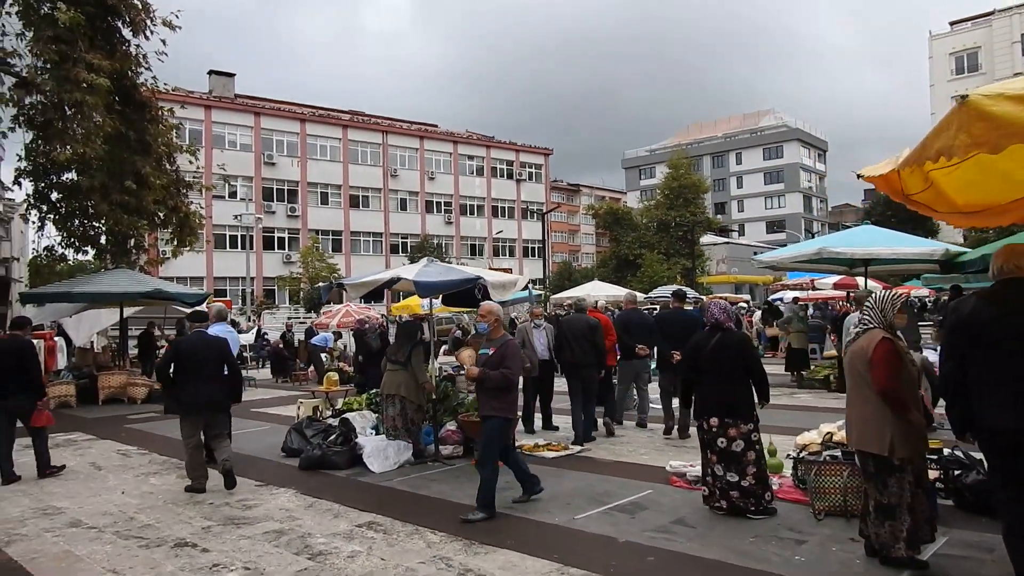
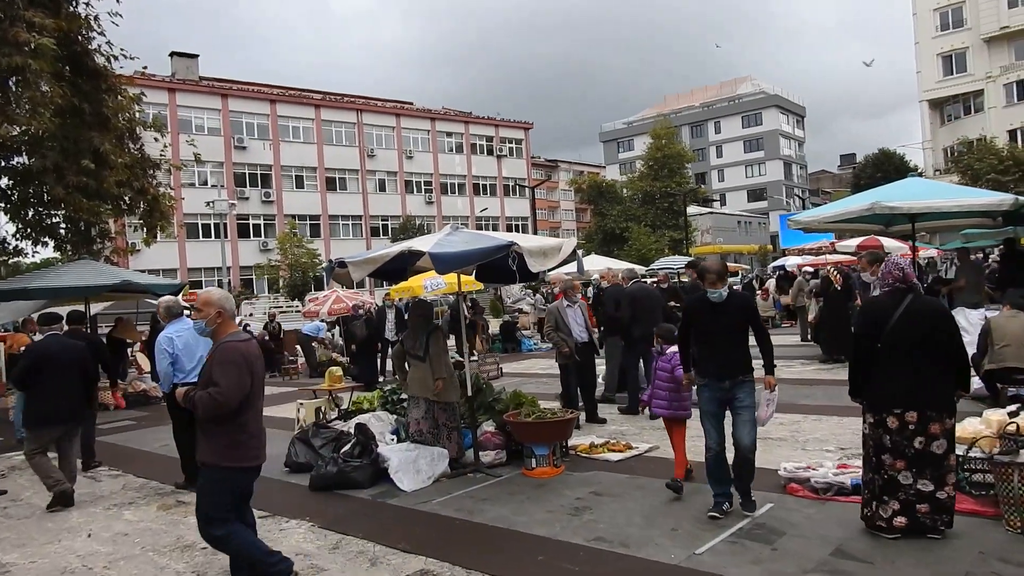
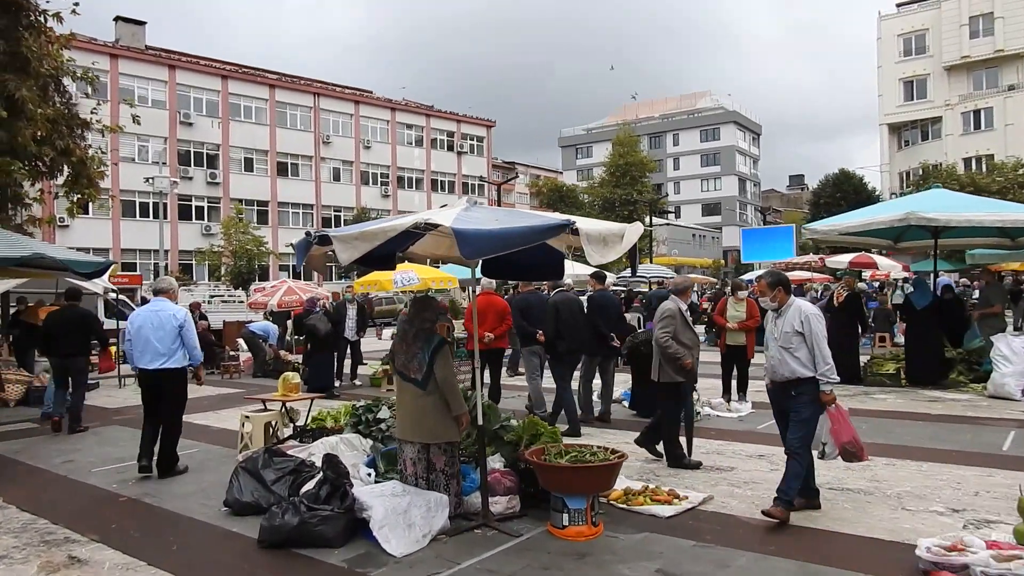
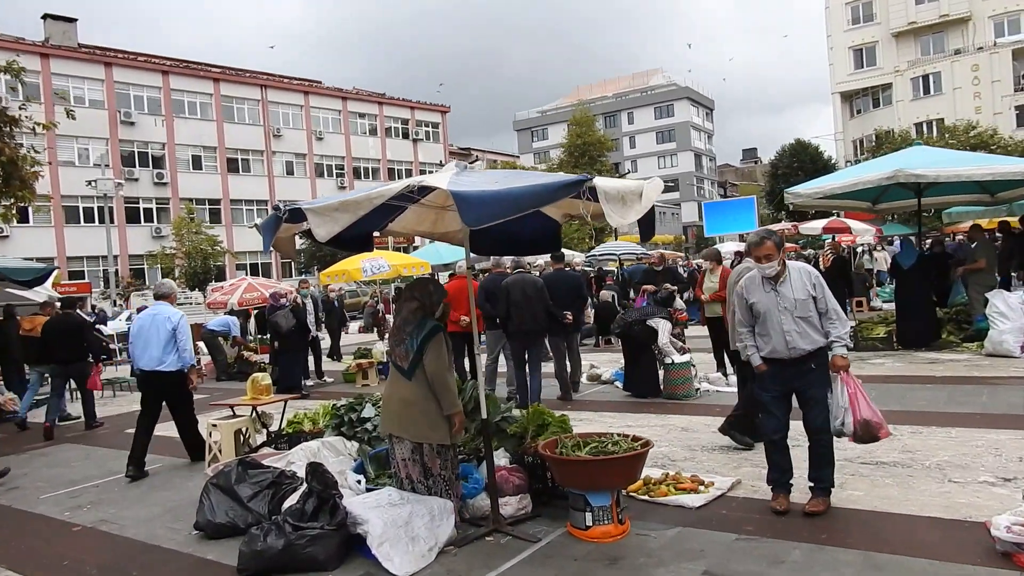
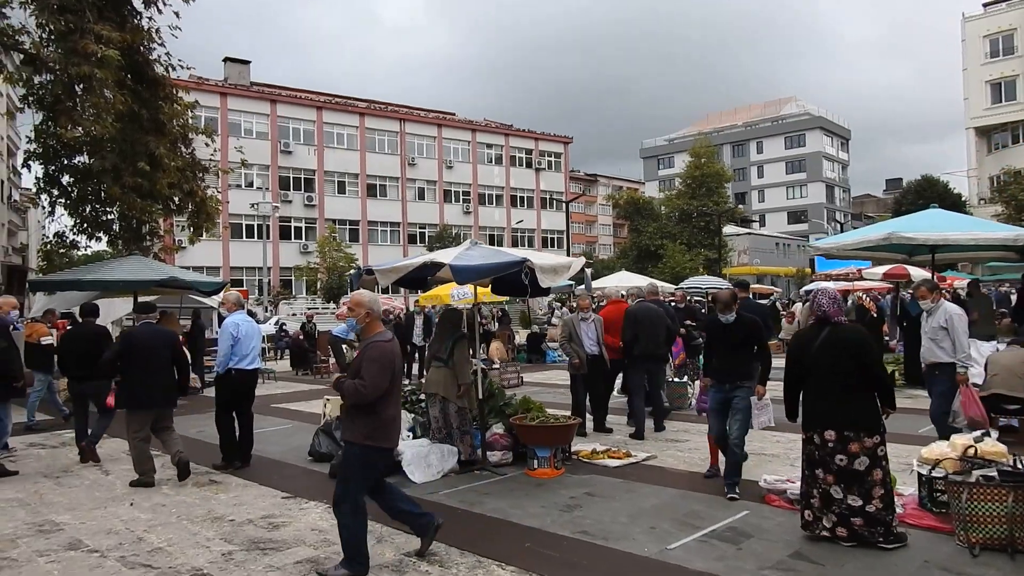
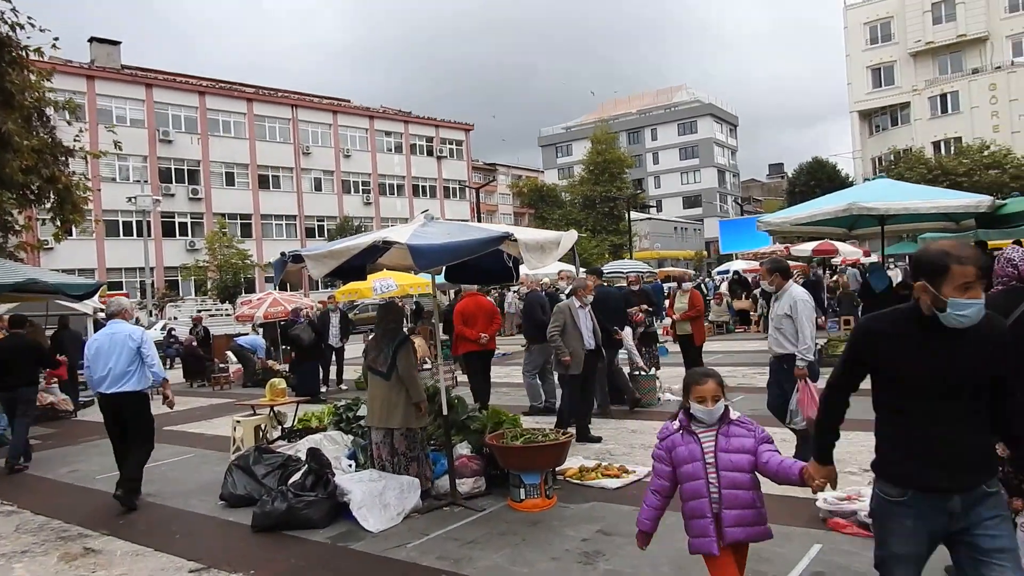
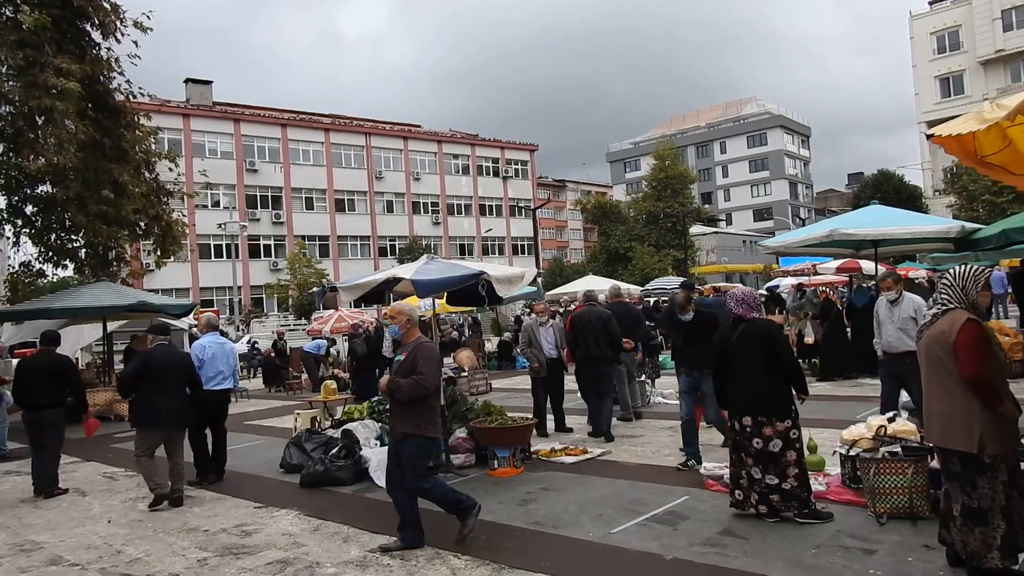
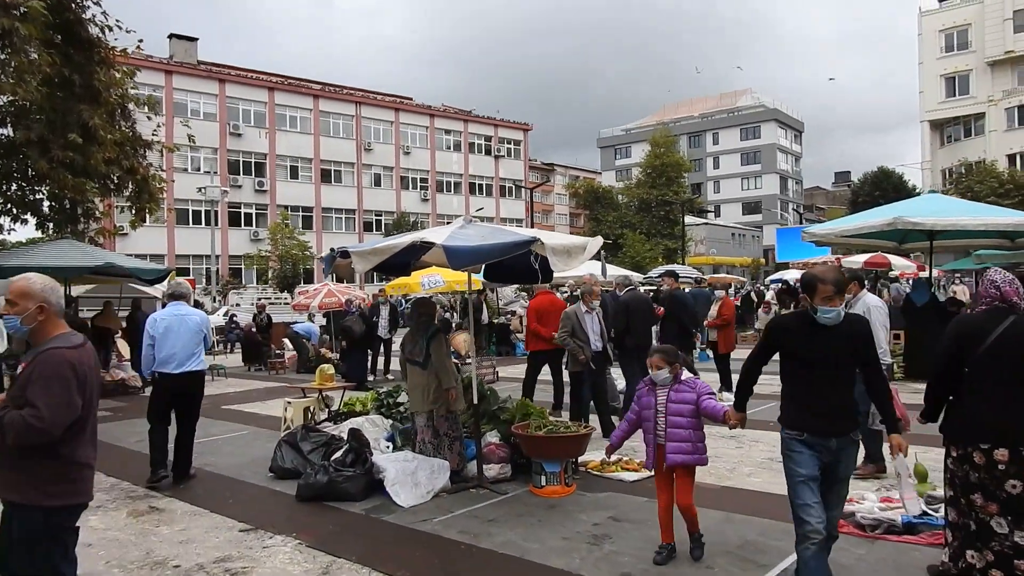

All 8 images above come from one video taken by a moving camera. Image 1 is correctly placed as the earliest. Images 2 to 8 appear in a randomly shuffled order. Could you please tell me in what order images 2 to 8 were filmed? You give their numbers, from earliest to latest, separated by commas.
7, 5, 2, 8, 6, 3, 4
